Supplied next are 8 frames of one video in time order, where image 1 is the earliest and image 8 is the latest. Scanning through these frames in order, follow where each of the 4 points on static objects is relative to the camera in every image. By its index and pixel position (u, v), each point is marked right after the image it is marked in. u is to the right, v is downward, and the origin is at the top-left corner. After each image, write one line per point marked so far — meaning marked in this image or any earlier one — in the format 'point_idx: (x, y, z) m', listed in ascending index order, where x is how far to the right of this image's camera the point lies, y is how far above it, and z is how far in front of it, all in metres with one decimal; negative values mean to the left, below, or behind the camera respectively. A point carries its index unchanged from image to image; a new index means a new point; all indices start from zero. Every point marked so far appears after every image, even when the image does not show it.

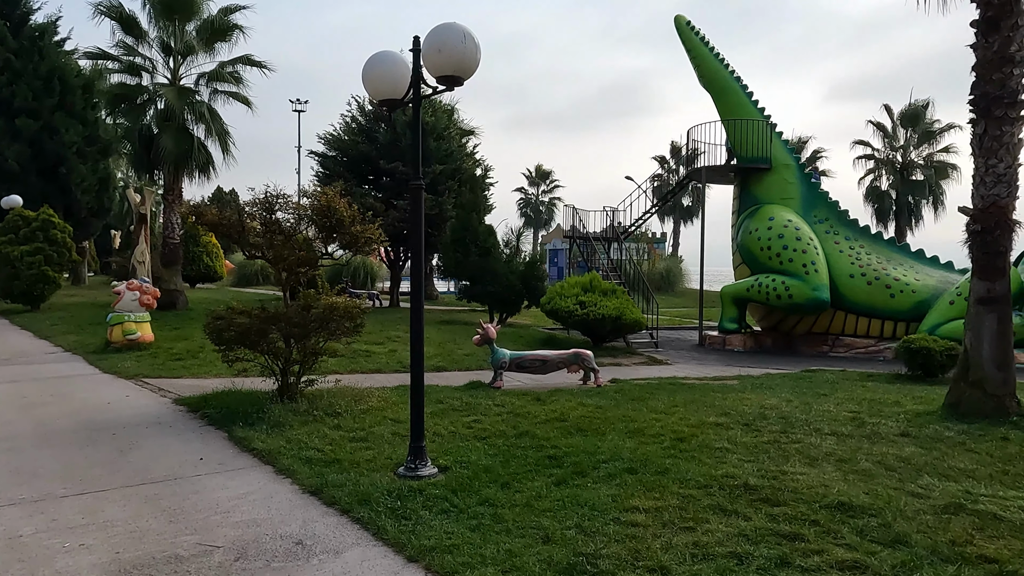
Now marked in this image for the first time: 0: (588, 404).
0: (+0.9, -1.3, +8.2) m
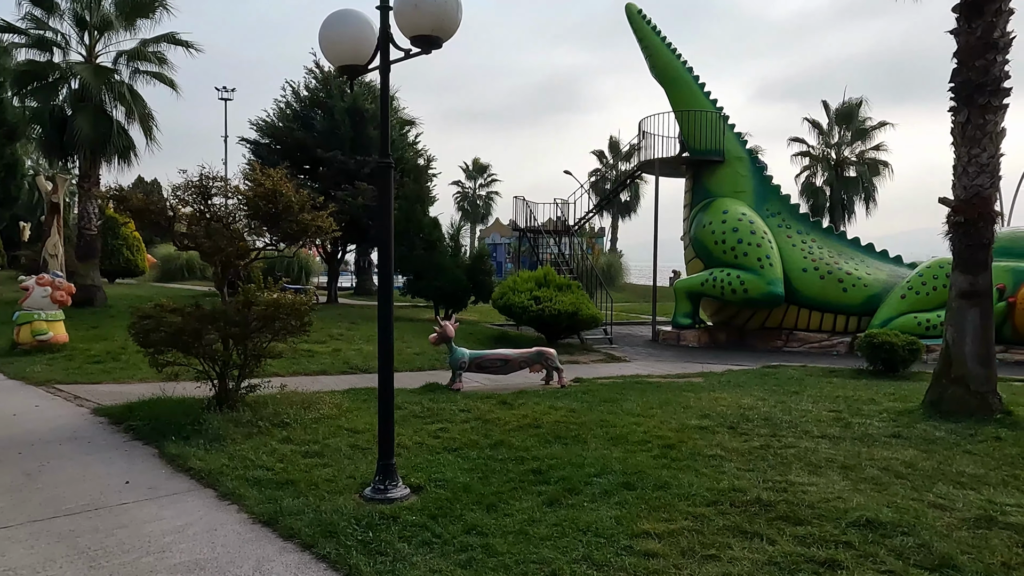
0: (+0.5, -1.2, +7.7) m
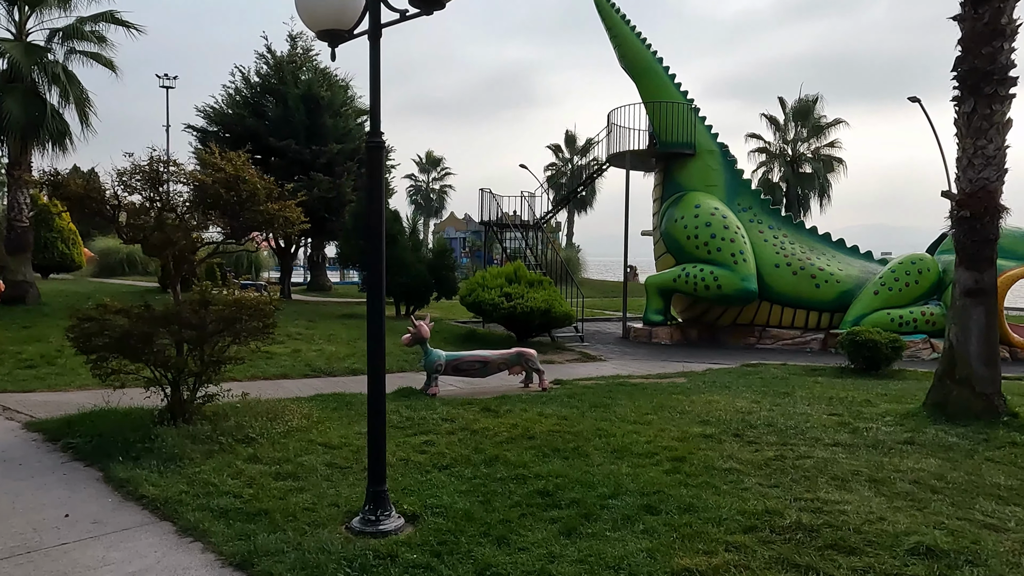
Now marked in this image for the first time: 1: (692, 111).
0: (+0.4, -1.2, +7.1) m
1: (+3.8, +3.7, +15.6) m
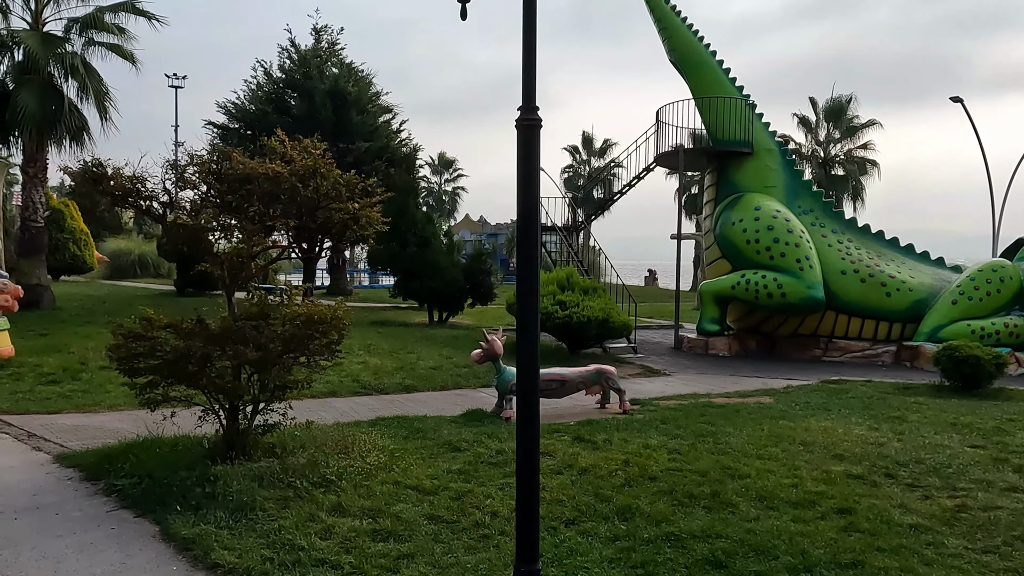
0: (+1.2, -1.3, +6.2) m
1: (+4.7, +3.5, +14.6) m
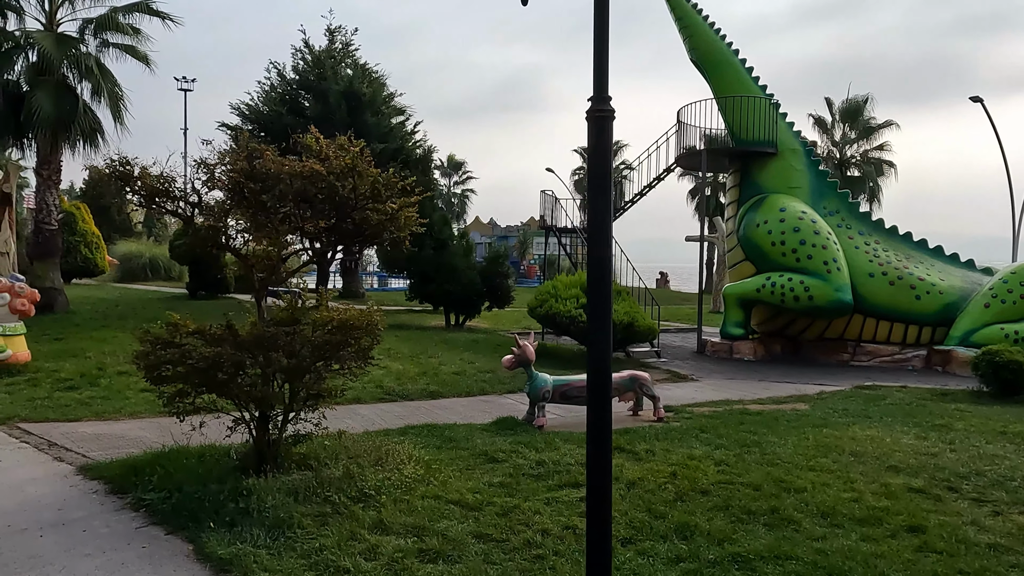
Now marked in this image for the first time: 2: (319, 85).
0: (+1.5, -1.3, +5.9) m
1: (+5.0, +3.5, +14.4) m
2: (-4.9, +5.2, +19.0) m
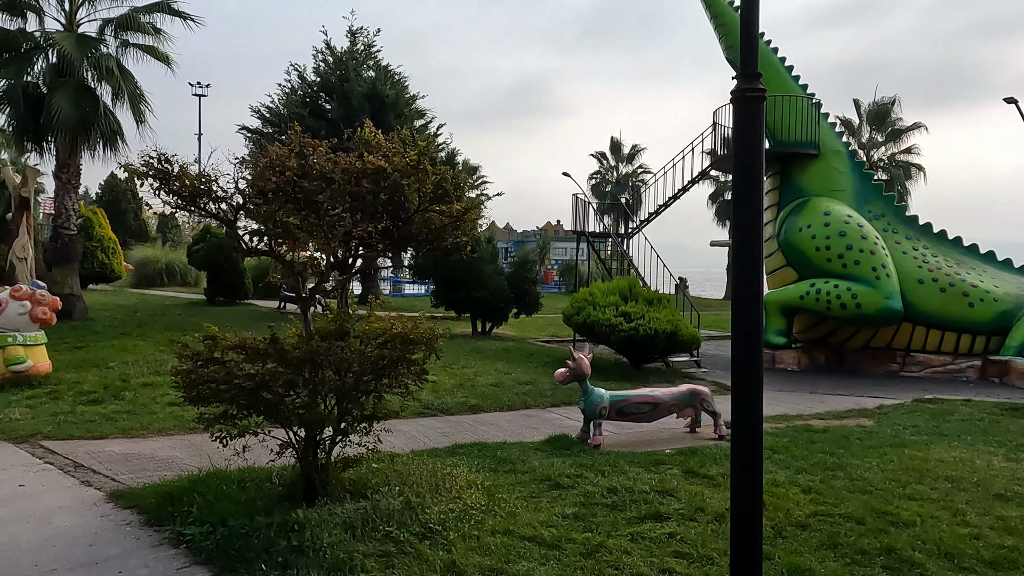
0: (+2.0, -1.4, +5.4) m
1: (+5.6, +3.3, +13.8) m
2: (-4.3, +5.0, +18.7) m
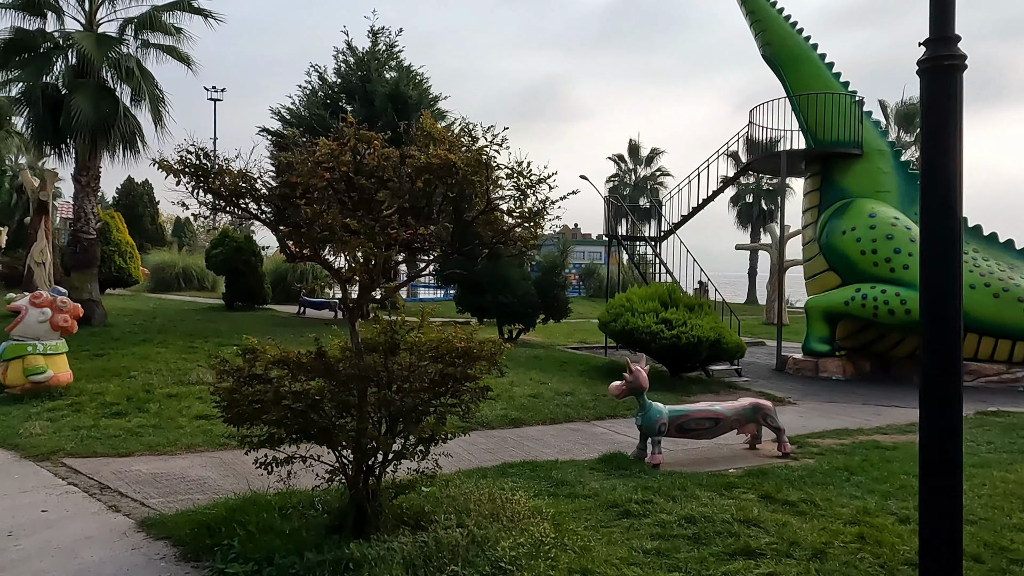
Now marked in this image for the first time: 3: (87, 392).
0: (+2.4, -1.5, +4.9) m
1: (+6.2, +3.2, +13.3) m
2: (-3.6, +4.9, +18.3) m
3: (-4.7, -1.1, +8.2) m
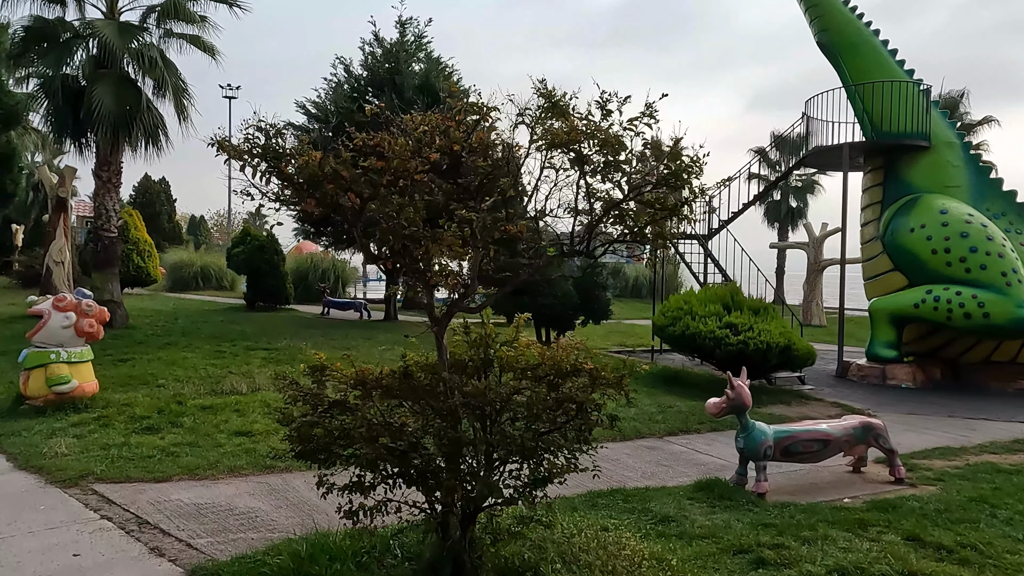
0: (+3.0, -1.5, +4.1) m
1: (+6.9, +3.2, +12.5) m
2: (-2.8, +4.9, +17.6) m
3: (-4.0, -1.2, +7.6) m
